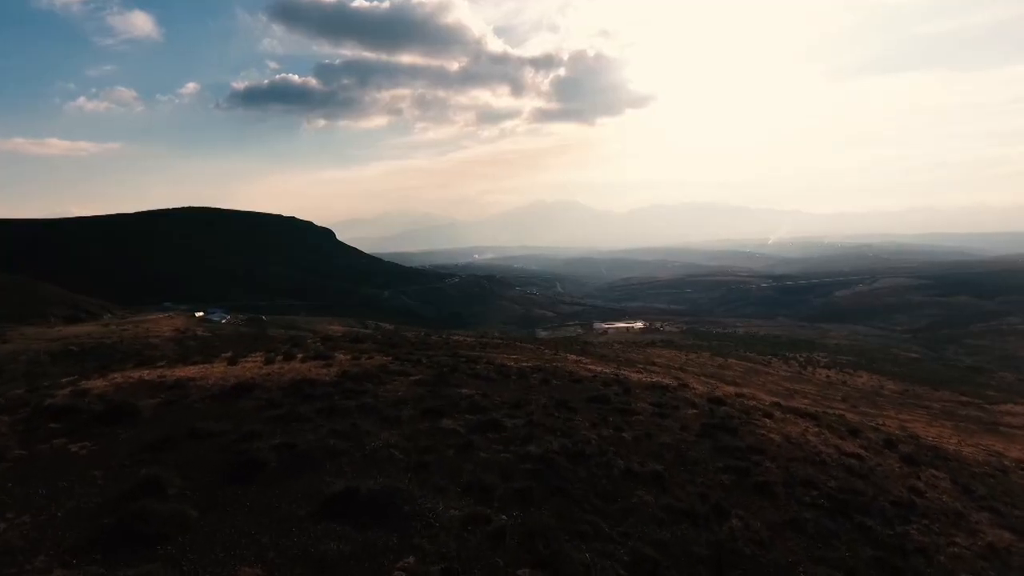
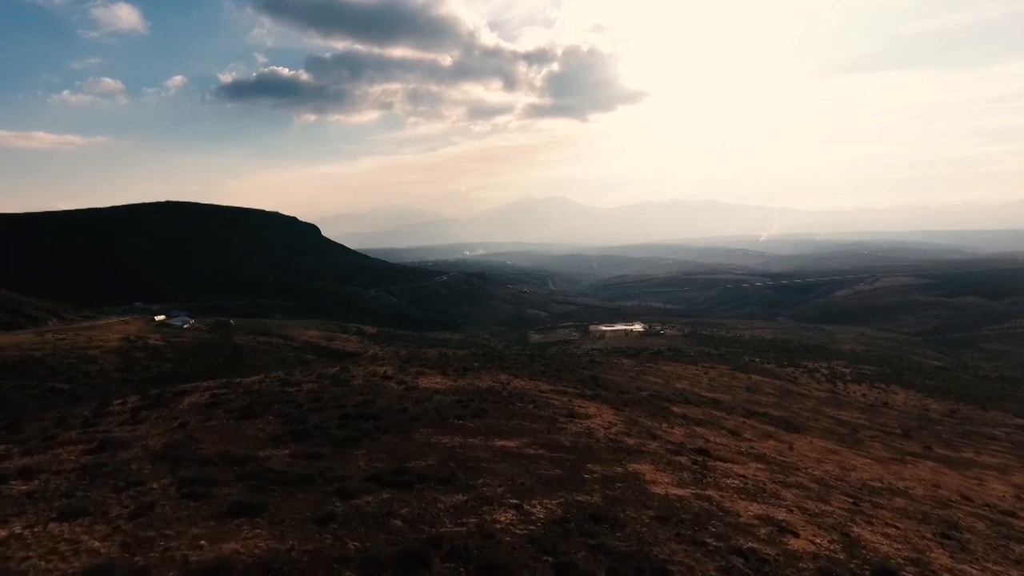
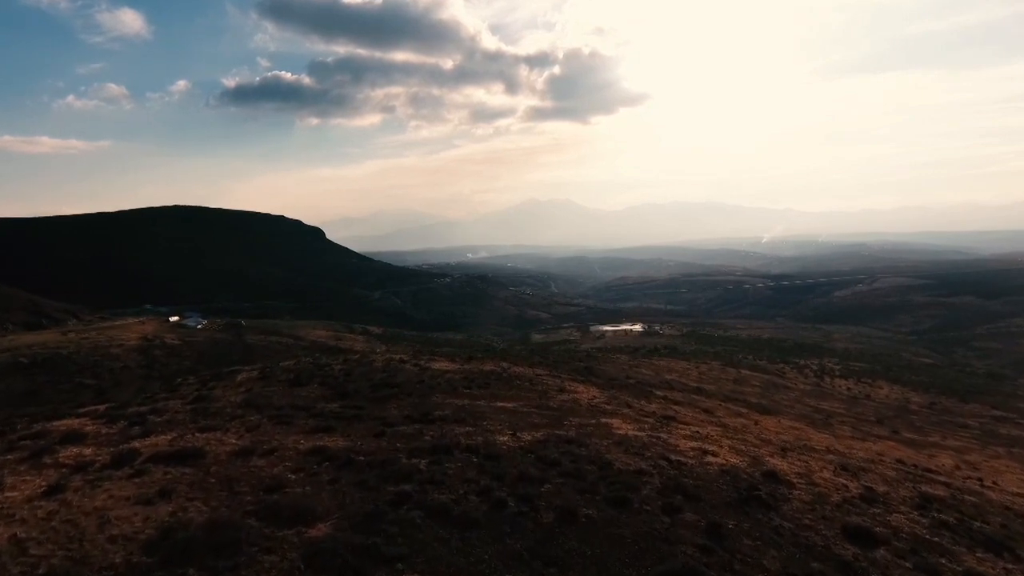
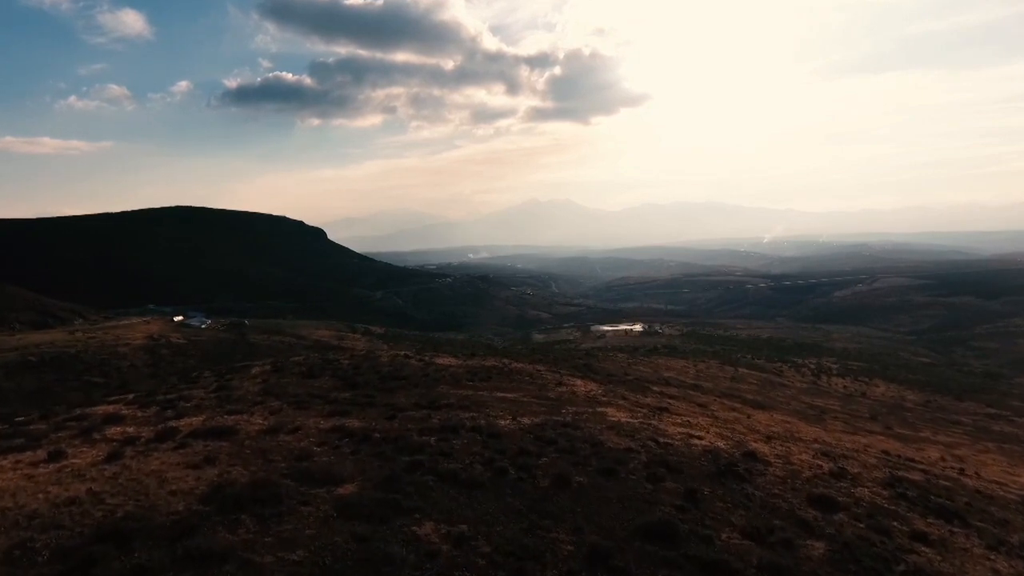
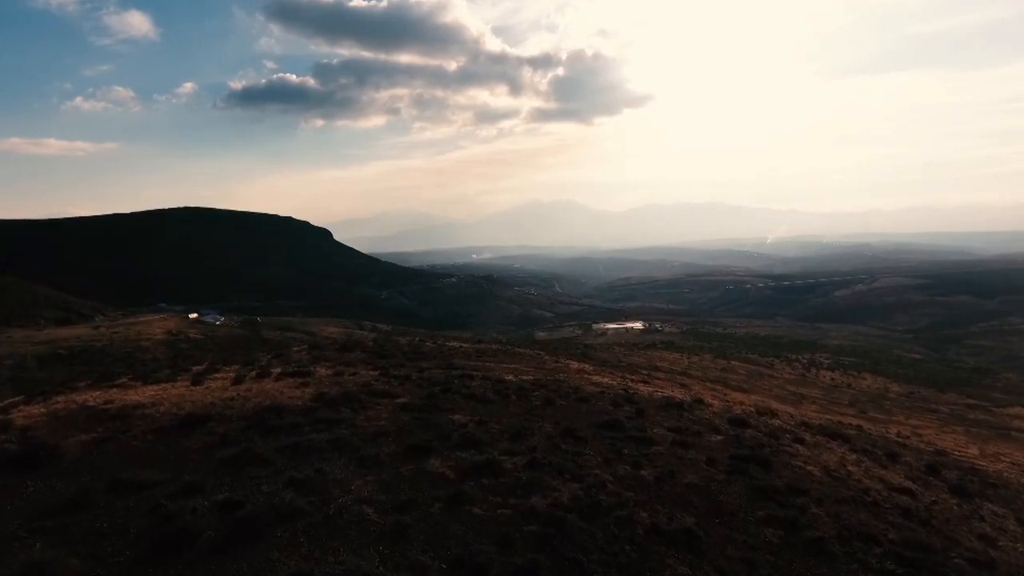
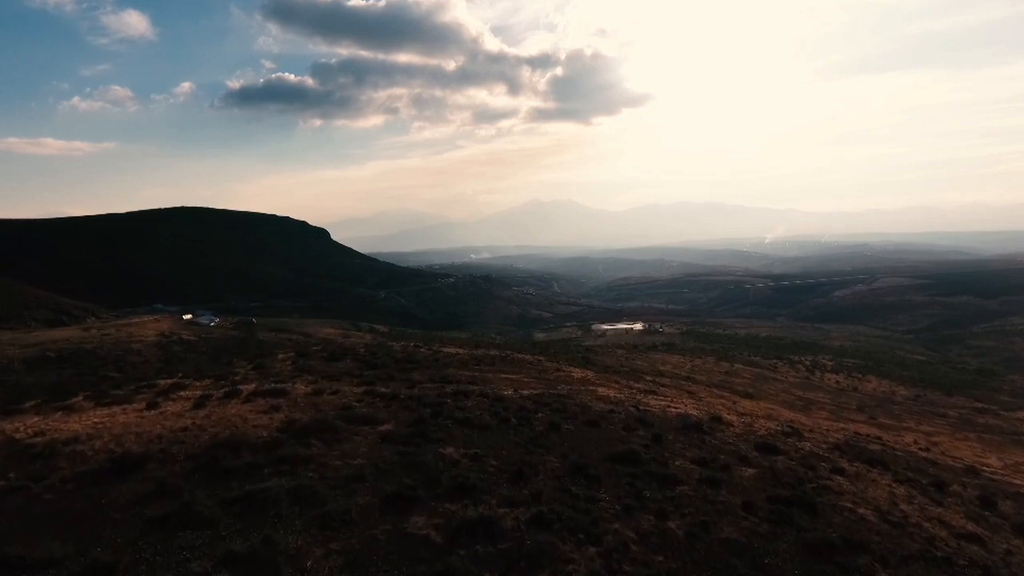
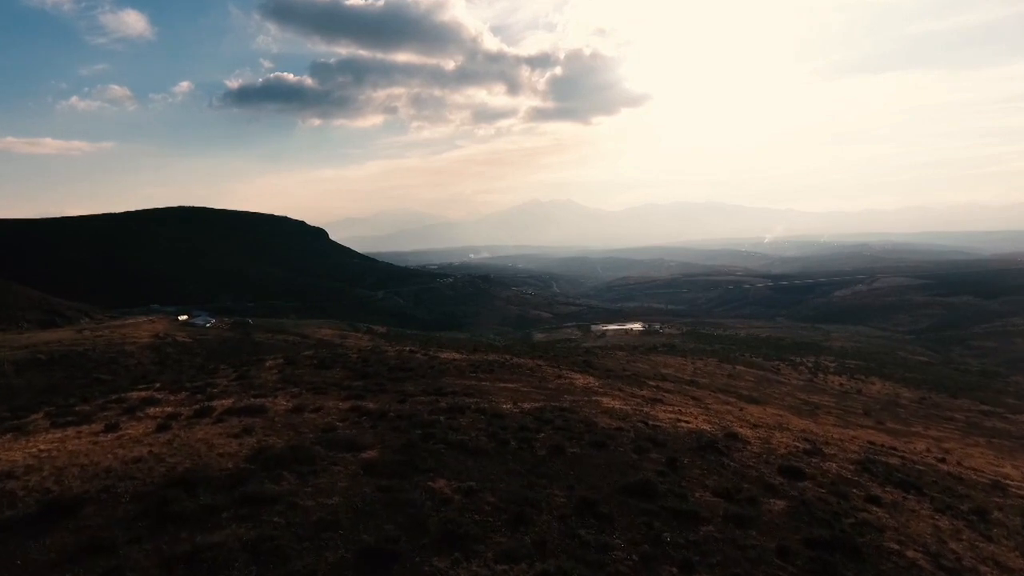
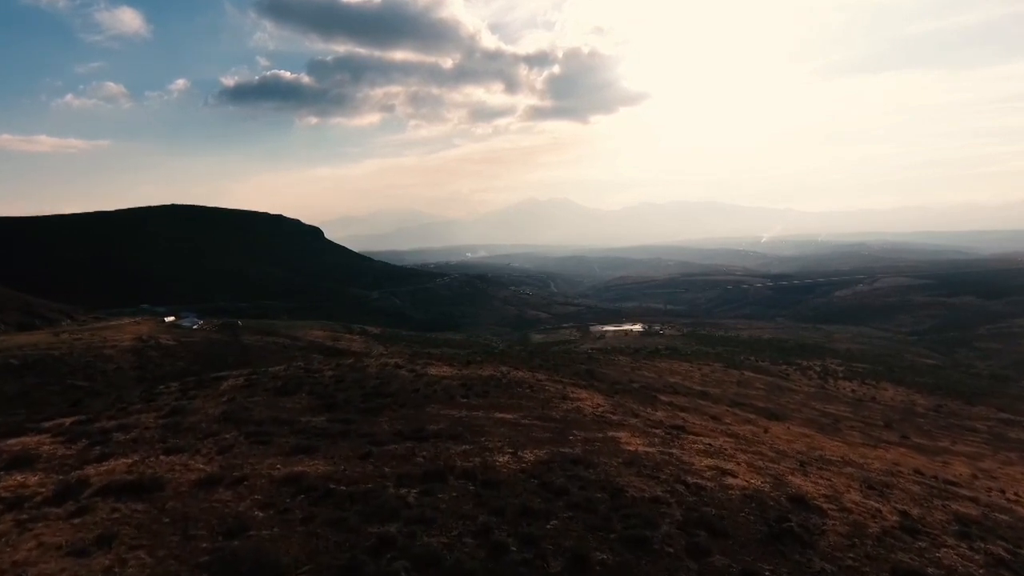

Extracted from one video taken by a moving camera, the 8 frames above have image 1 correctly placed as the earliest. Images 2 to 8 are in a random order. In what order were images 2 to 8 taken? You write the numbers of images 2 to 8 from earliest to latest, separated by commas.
5, 6, 7, 4, 3, 8, 2
